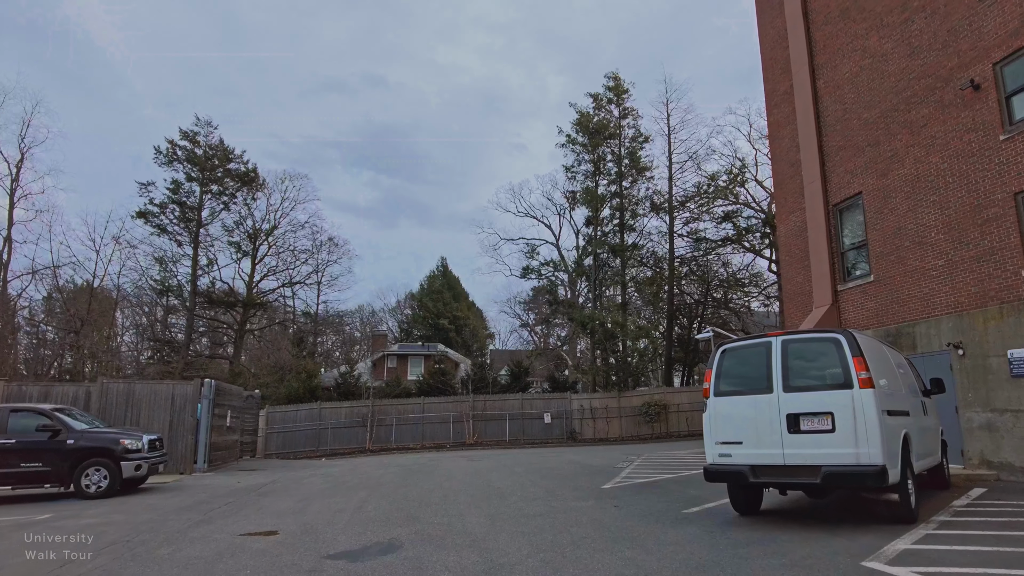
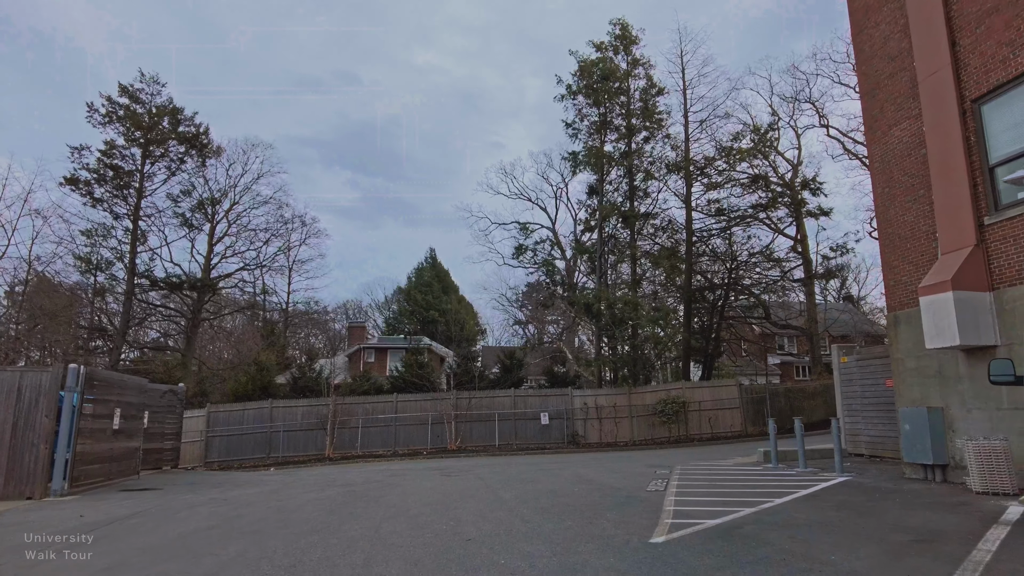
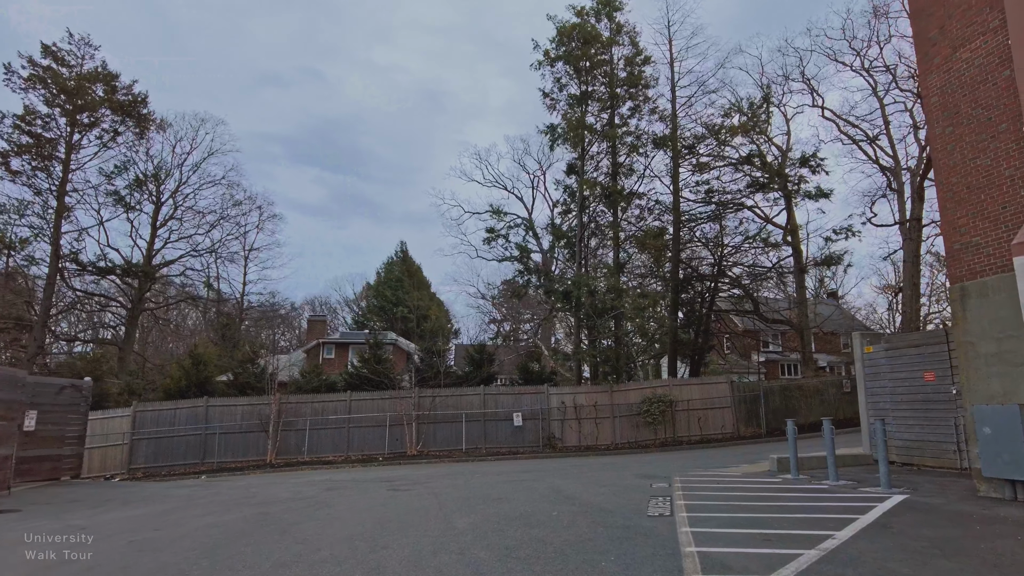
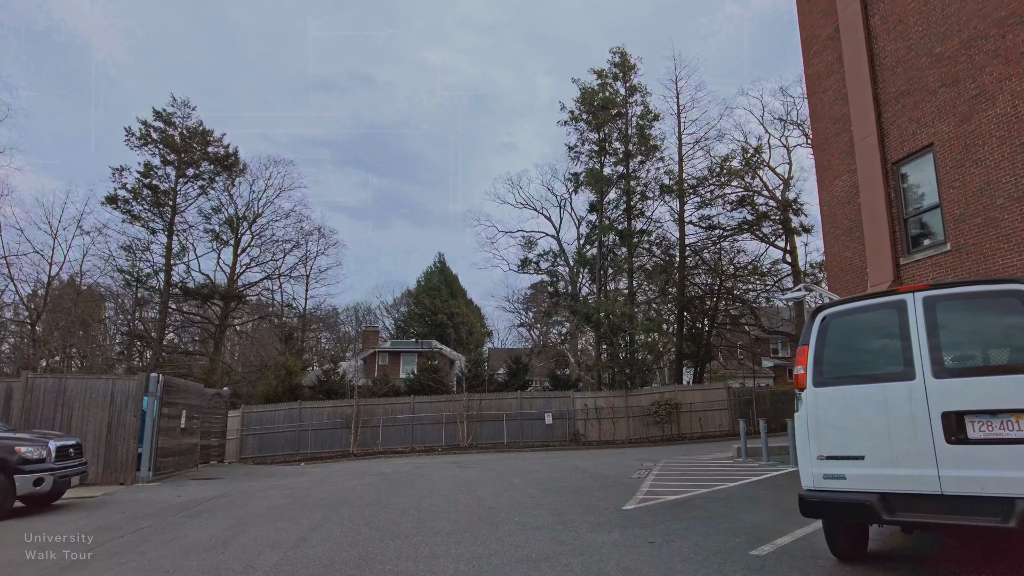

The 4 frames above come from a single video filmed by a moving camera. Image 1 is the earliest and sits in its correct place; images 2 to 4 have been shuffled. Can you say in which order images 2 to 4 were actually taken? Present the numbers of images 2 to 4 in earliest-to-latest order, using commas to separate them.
4, 2, 3
